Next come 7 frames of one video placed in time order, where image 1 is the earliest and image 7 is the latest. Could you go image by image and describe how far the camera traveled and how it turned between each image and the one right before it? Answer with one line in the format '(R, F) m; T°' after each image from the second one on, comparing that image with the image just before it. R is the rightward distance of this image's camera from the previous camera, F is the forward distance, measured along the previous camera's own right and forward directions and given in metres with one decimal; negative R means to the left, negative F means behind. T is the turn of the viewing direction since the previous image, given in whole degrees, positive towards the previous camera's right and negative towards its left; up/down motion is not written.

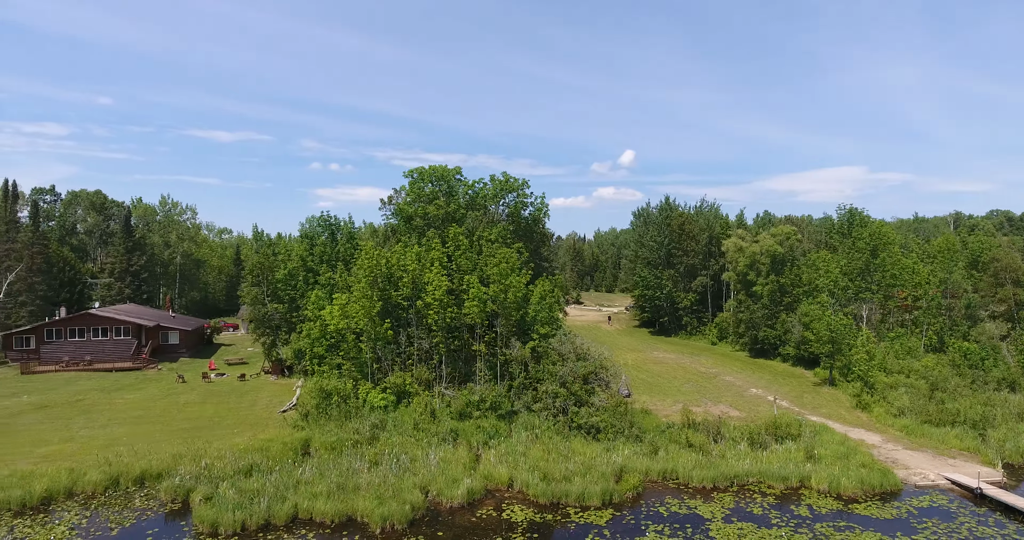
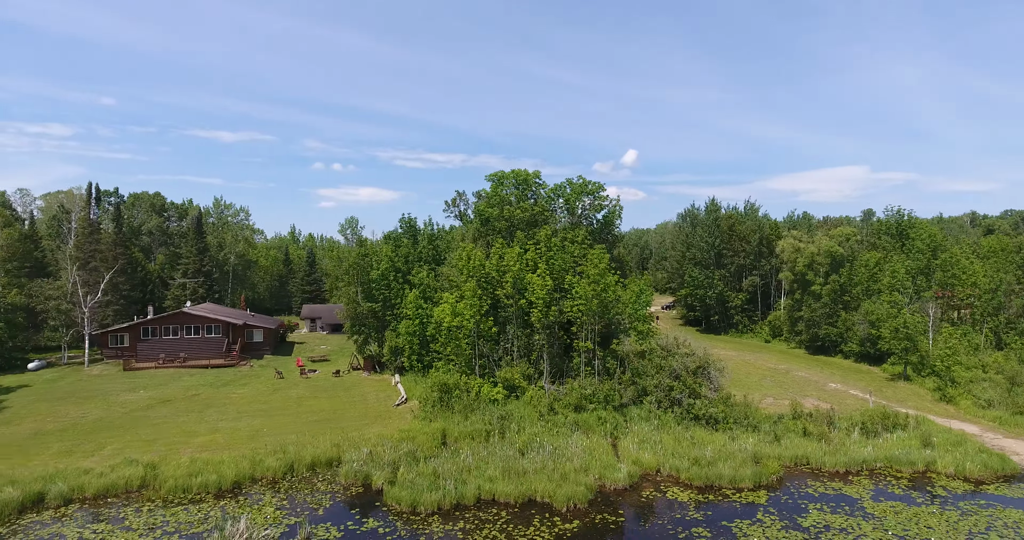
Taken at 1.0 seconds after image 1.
(-5.3, -1.6) m; 0°
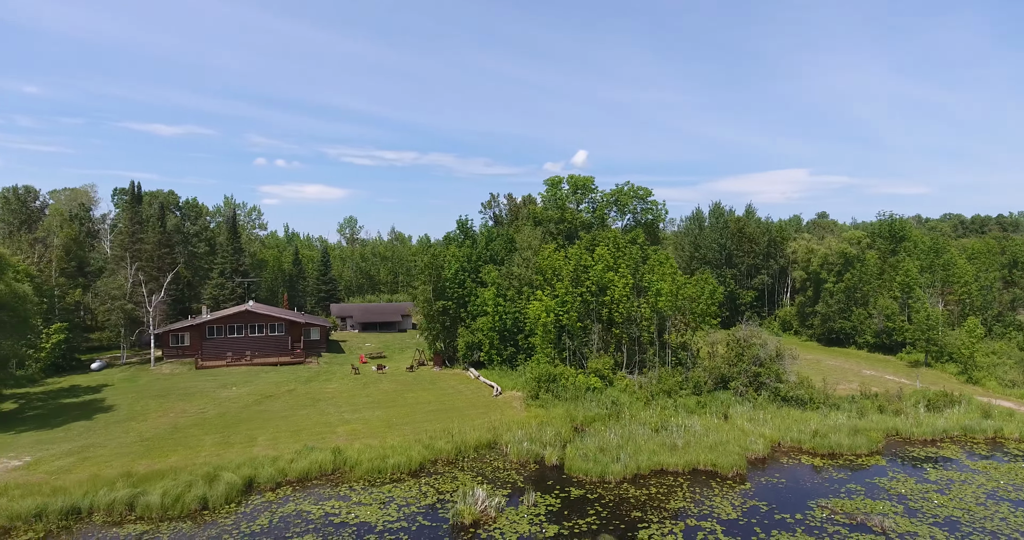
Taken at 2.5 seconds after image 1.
(-8.0, -2.2) m; +5°
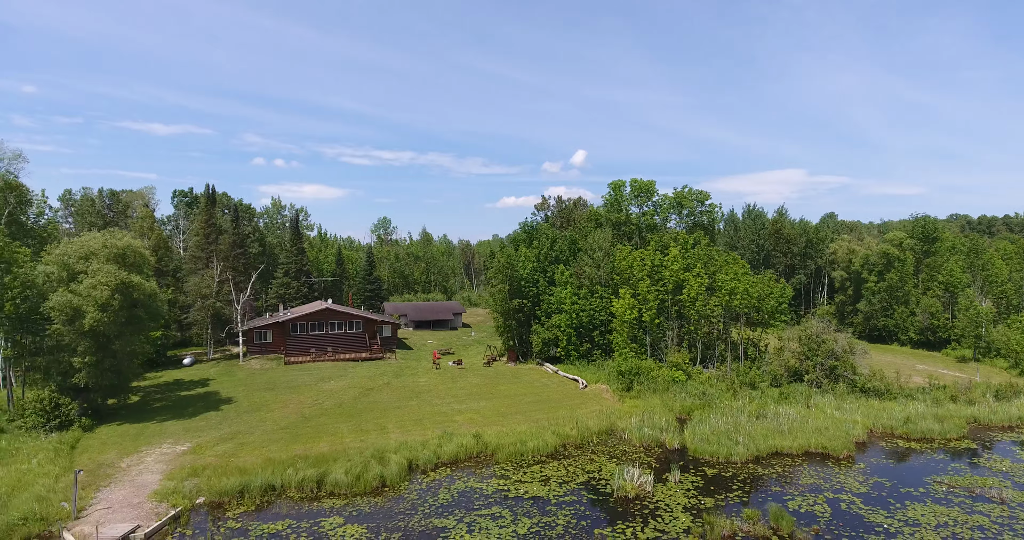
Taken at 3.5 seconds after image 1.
(-5.4, -2.1) m; 0°
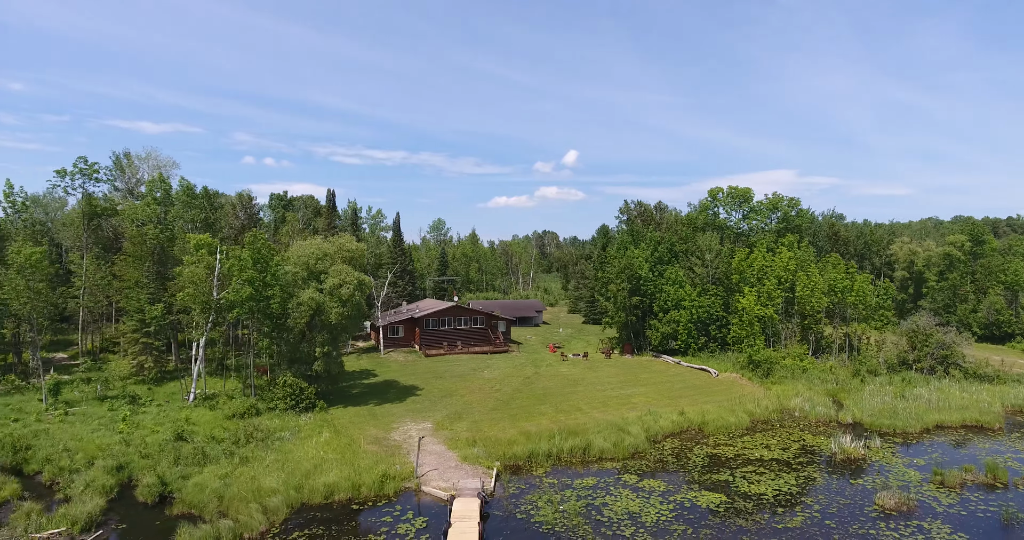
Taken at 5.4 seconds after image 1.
(-10.3, -3.9) m; +1°
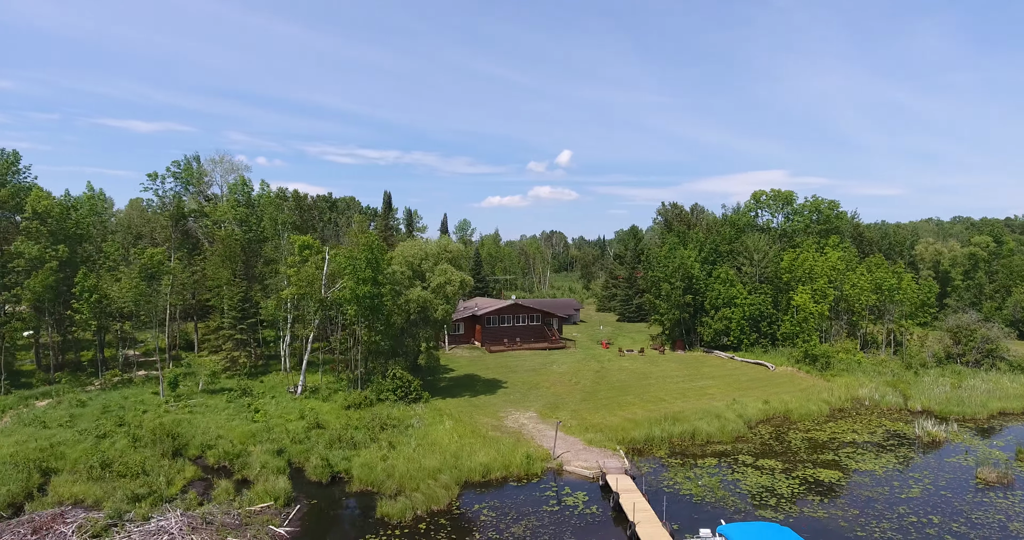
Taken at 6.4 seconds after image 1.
(-5.5, -2.1) m; +1°
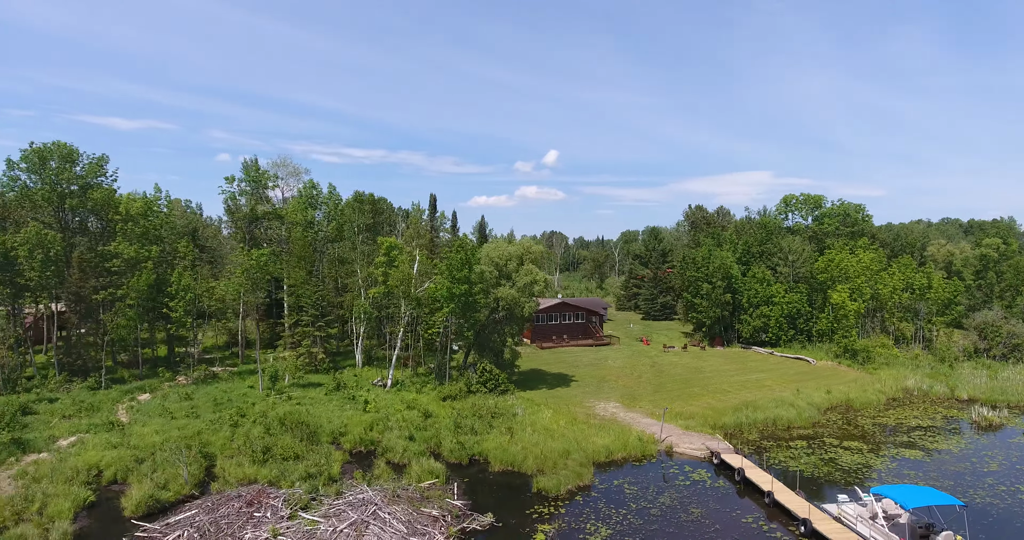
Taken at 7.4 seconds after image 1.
(-5.6, -2.2) m; +2°
